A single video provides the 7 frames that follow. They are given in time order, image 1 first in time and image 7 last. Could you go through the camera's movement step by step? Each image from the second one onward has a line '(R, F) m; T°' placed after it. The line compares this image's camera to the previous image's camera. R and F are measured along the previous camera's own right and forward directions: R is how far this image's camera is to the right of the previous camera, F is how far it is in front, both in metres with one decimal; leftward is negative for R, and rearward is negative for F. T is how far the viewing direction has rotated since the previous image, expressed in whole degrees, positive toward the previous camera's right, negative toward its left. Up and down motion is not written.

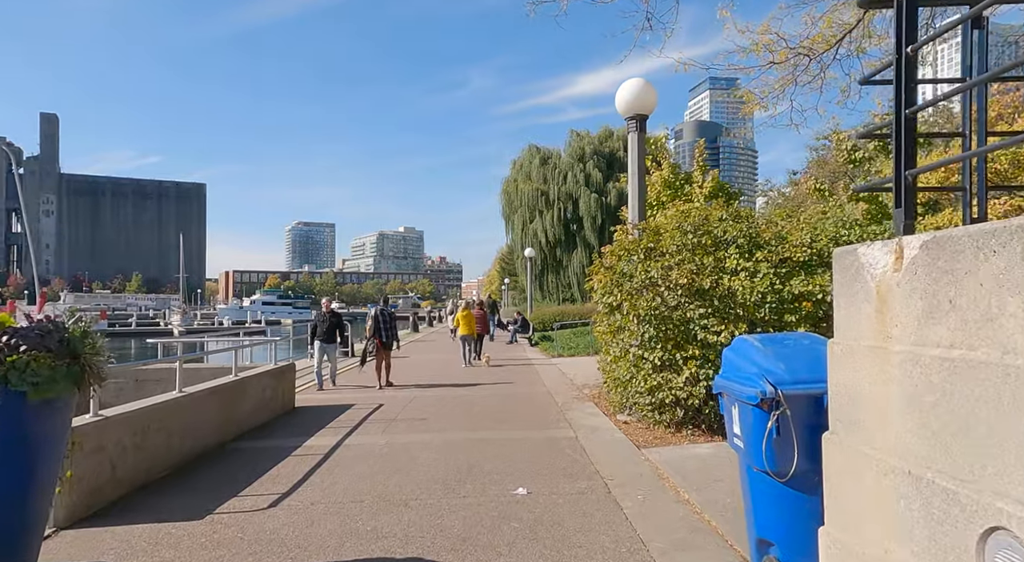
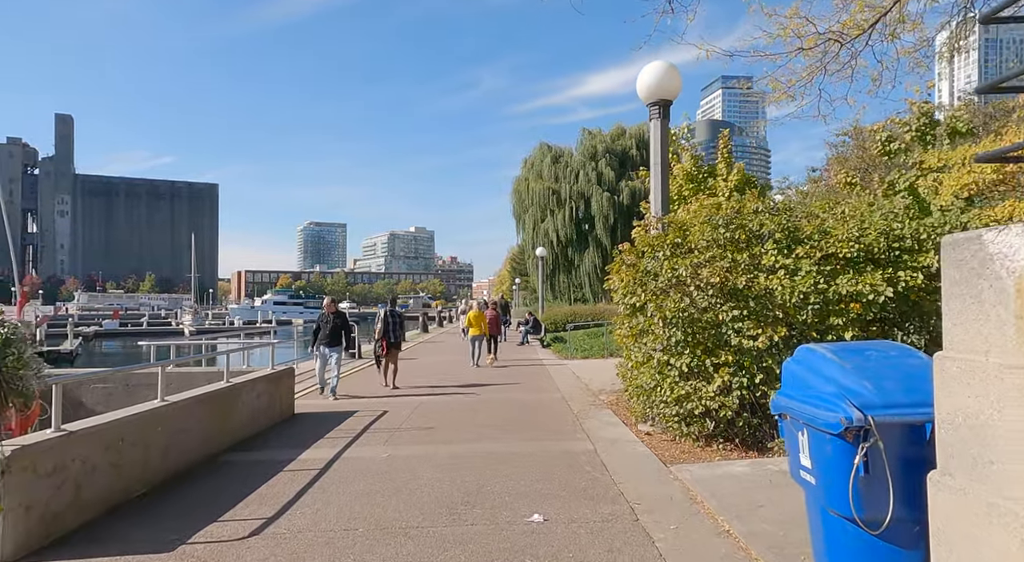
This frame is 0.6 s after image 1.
(0.0, +0.7) m; -1°
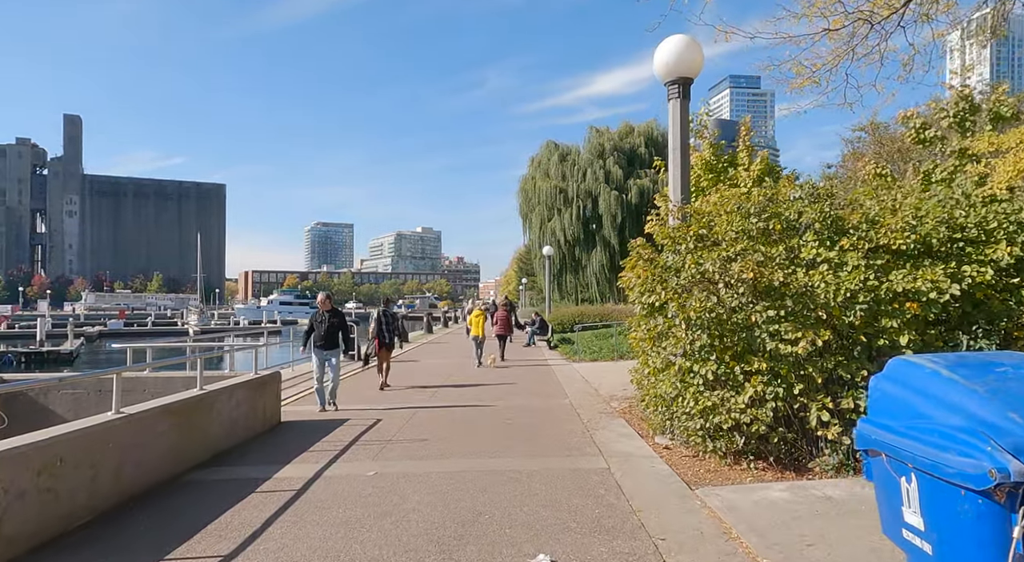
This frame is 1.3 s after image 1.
(0.0, +0.8) m; -1°
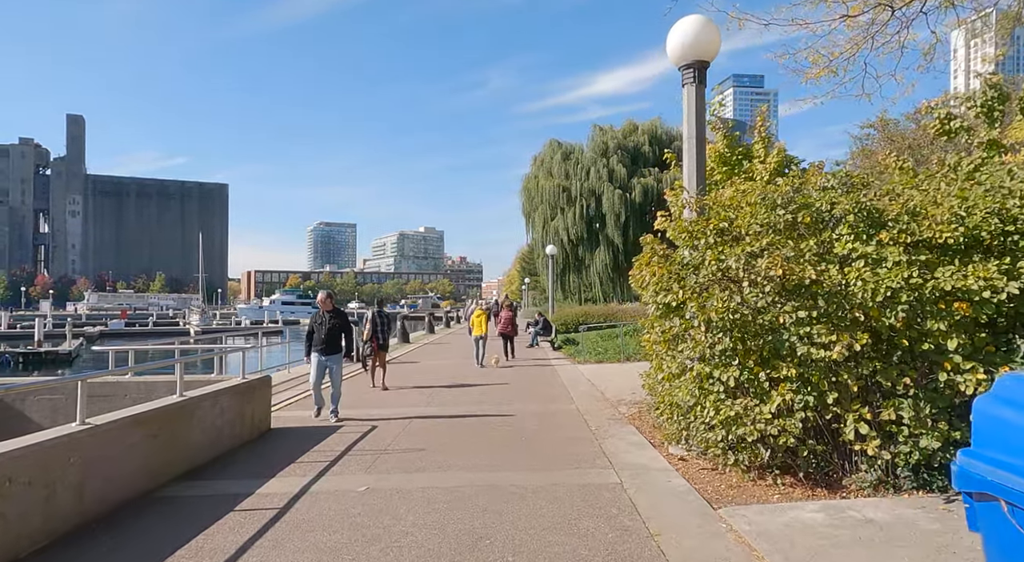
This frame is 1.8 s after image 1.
(0.0, +0.5) m; 0°
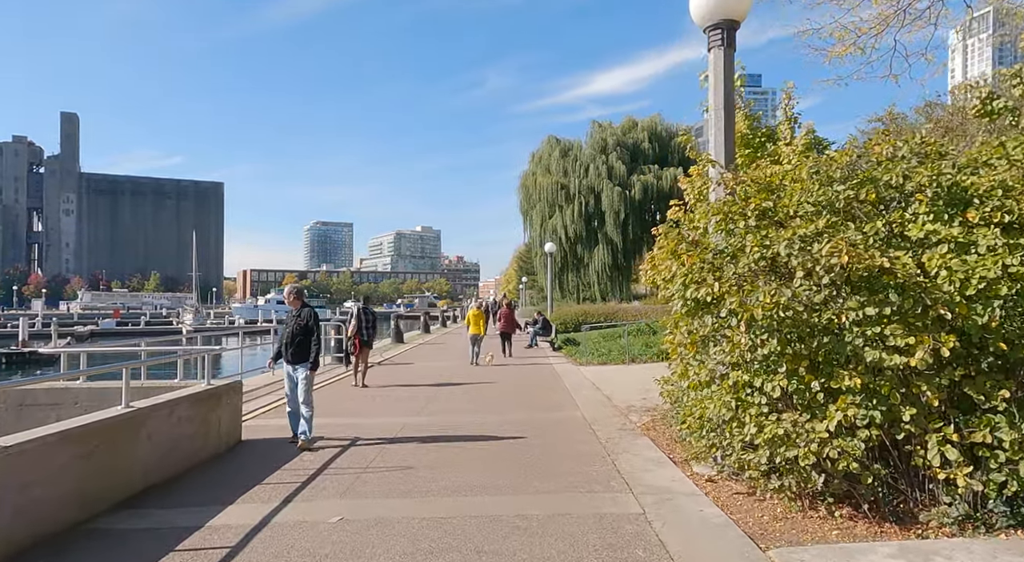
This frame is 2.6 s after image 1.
(0.0, +1.0) m; 0°
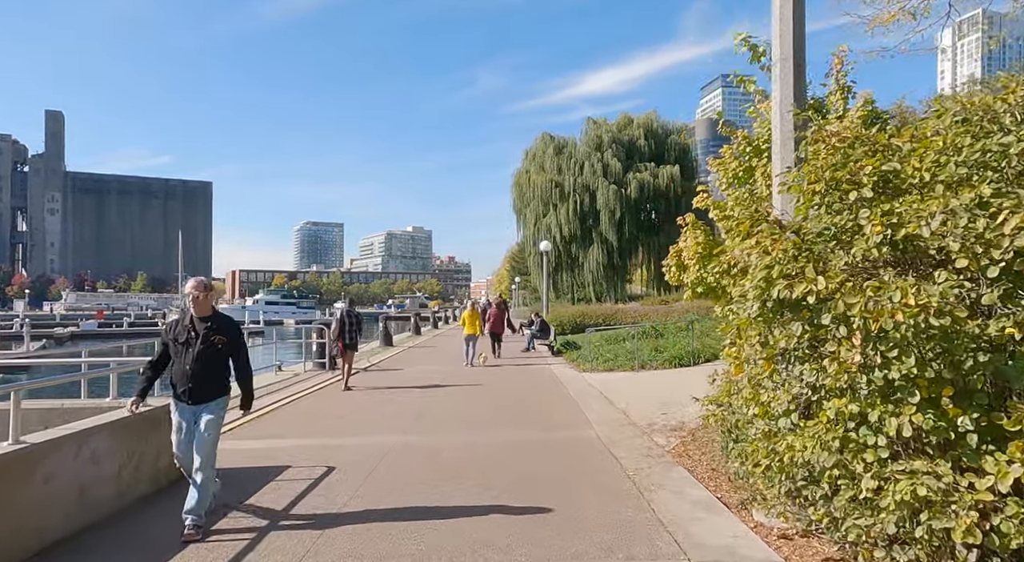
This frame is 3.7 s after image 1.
(-0.1, +1.4) m; +1°
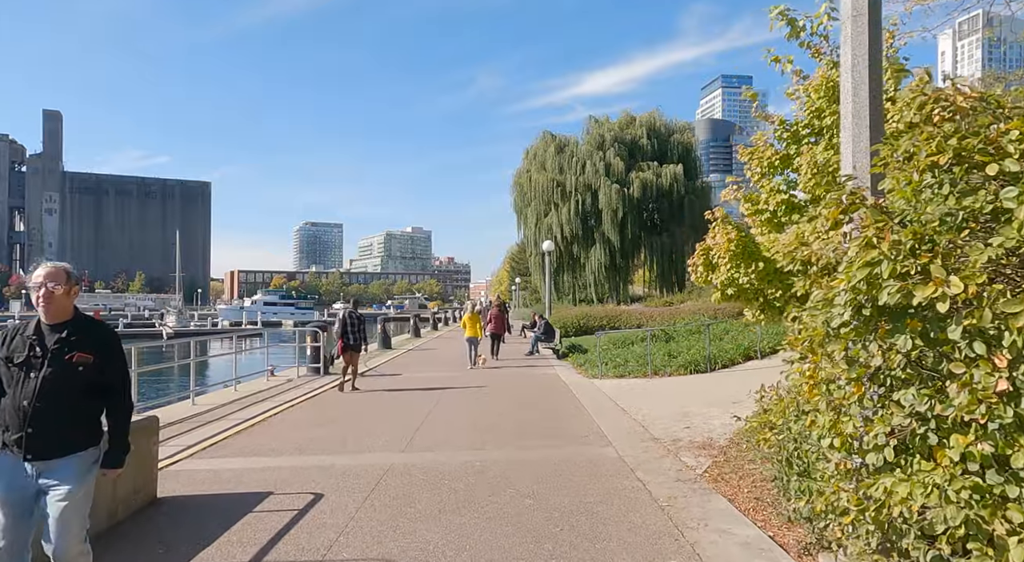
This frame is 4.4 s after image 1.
(-0.1, +0.8) m; 0°
